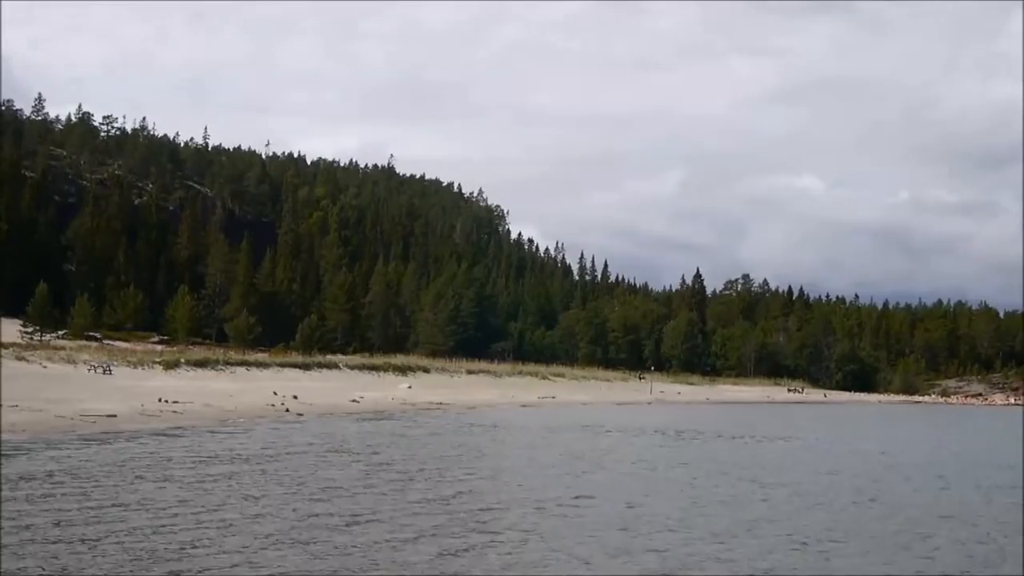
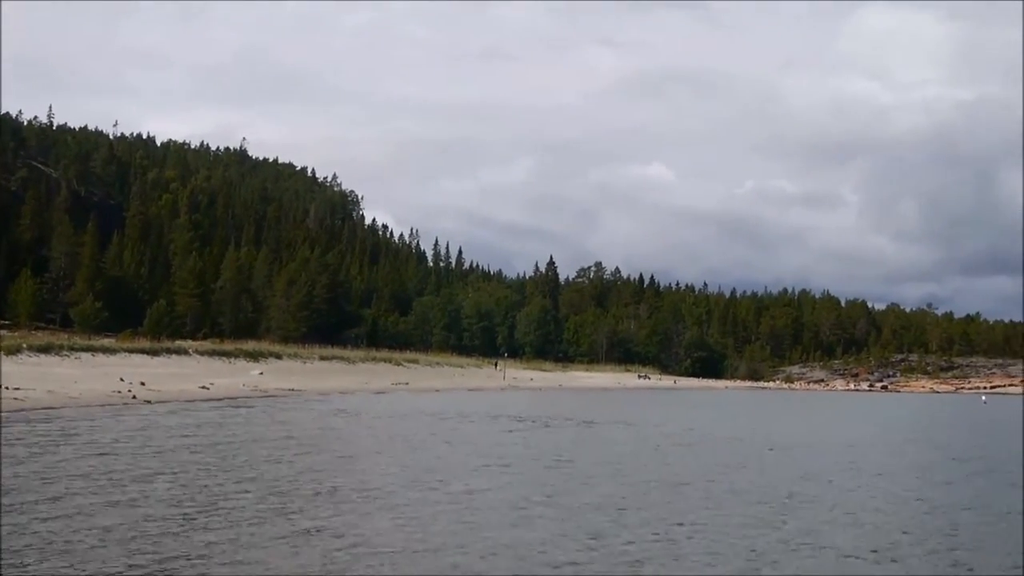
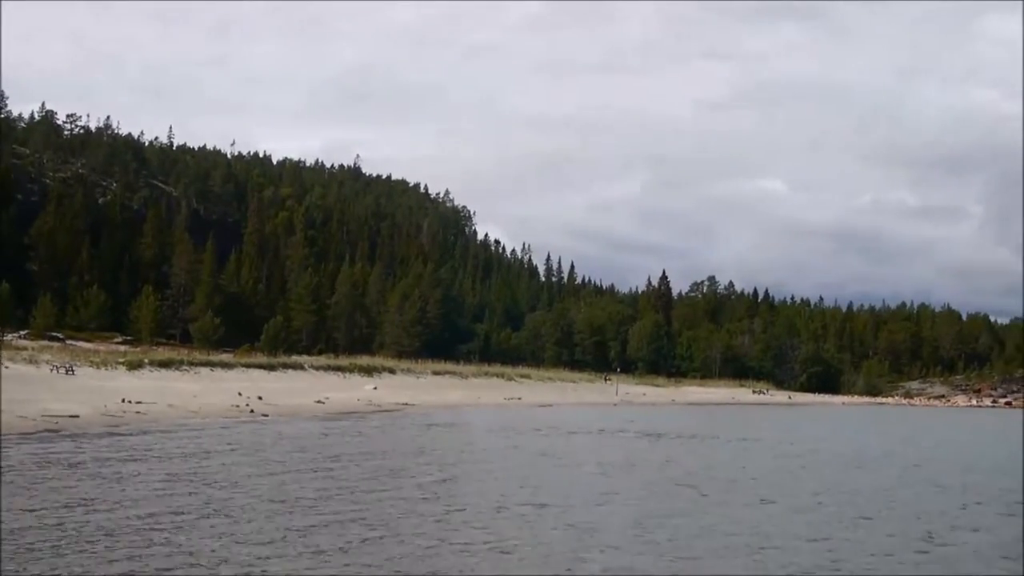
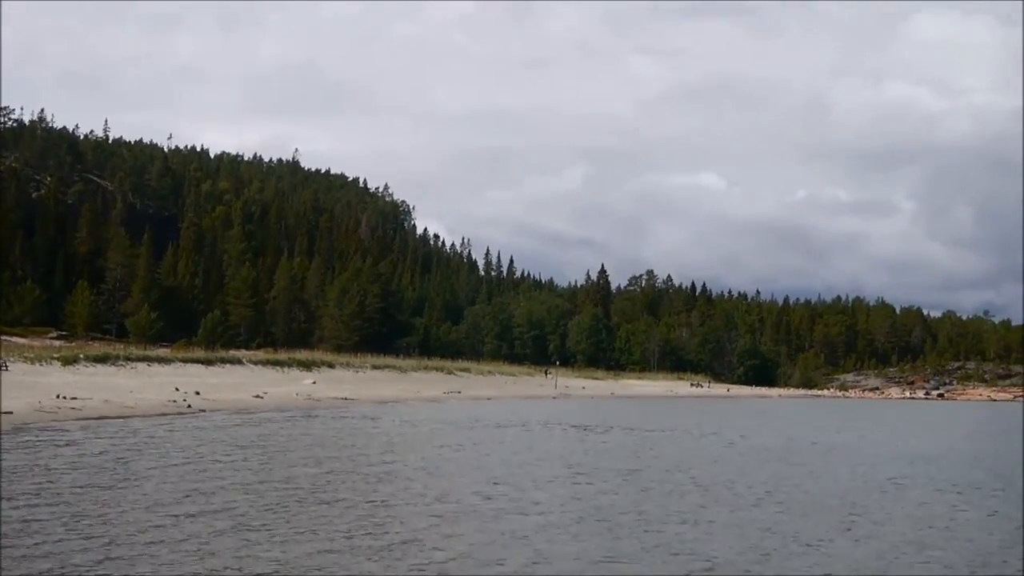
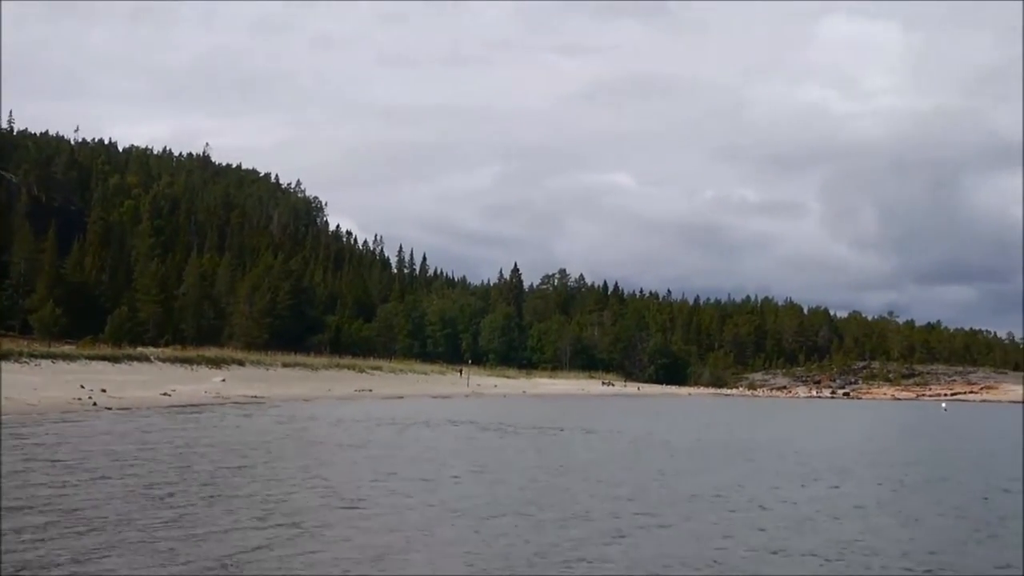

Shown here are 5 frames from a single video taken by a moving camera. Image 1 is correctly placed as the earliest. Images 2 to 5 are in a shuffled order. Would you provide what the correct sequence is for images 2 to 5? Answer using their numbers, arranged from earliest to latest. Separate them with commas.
3, 4, 2, 5
